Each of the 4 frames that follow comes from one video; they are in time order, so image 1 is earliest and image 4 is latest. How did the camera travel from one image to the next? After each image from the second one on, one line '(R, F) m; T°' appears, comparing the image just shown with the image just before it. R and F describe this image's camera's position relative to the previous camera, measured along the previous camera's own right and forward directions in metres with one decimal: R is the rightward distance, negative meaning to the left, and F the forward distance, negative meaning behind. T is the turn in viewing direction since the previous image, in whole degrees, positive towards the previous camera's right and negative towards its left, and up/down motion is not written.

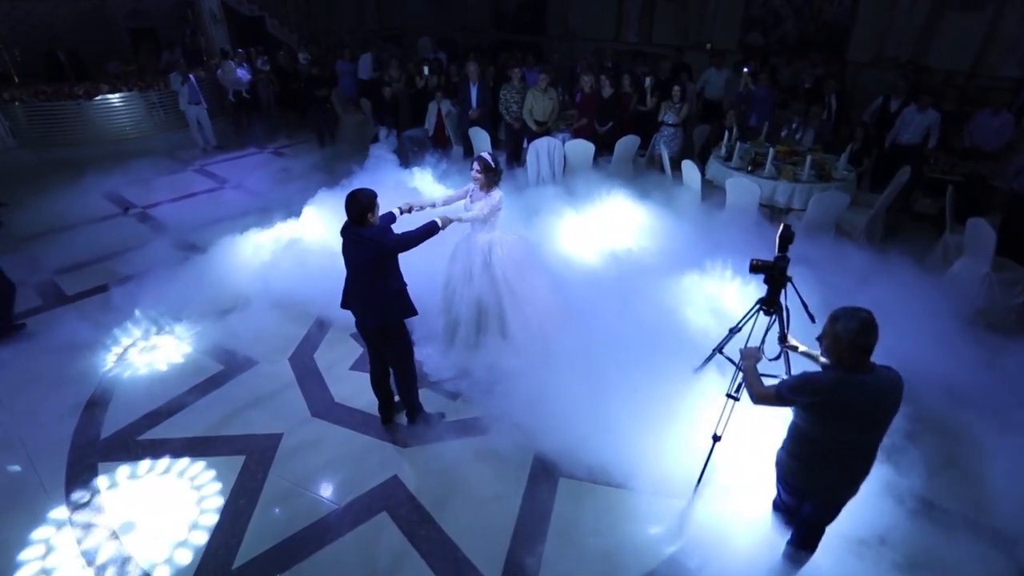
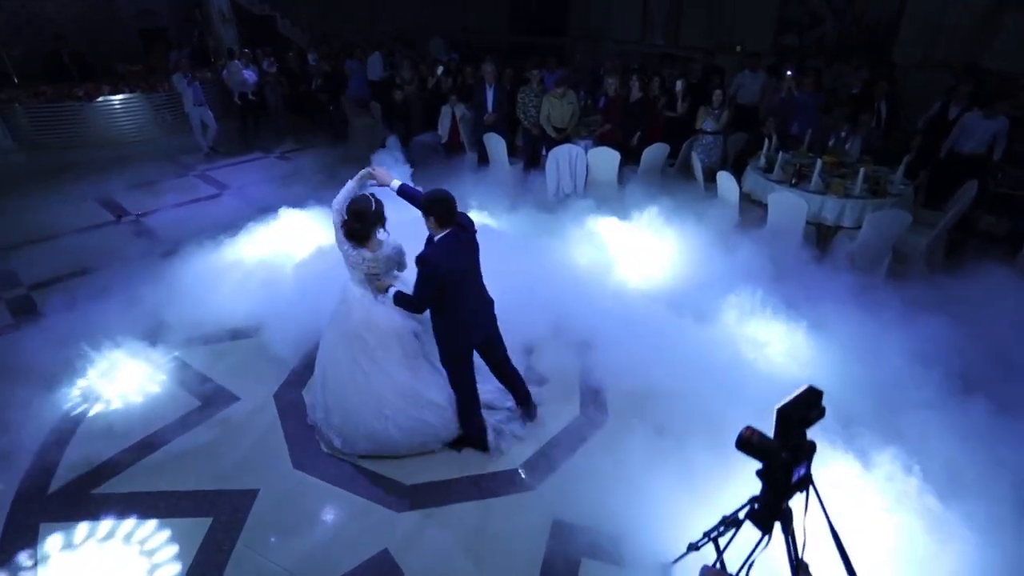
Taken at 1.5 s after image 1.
(0.0, +0.5) m; -2°
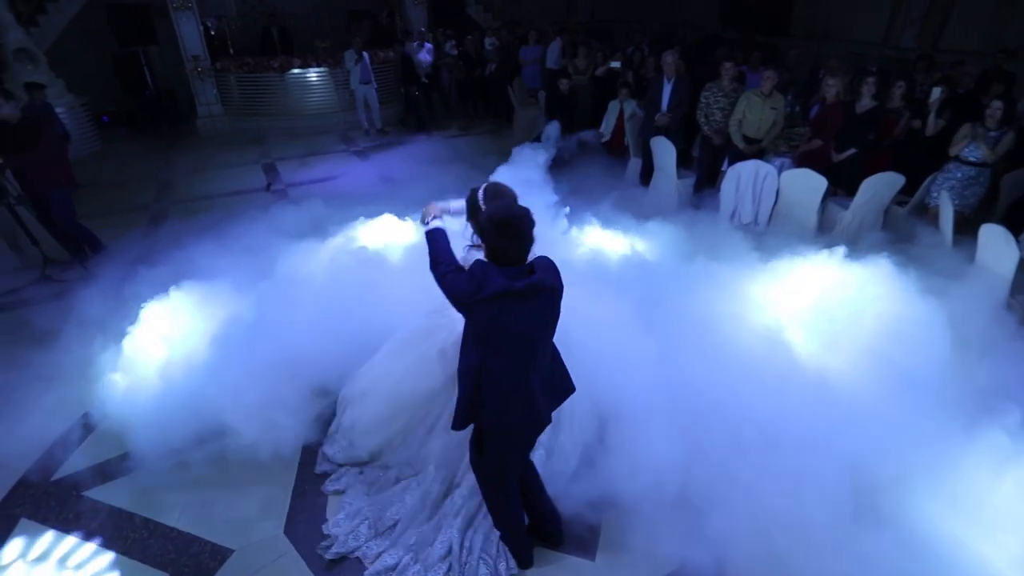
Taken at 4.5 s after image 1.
(+0.3, +1.1) m; -17°
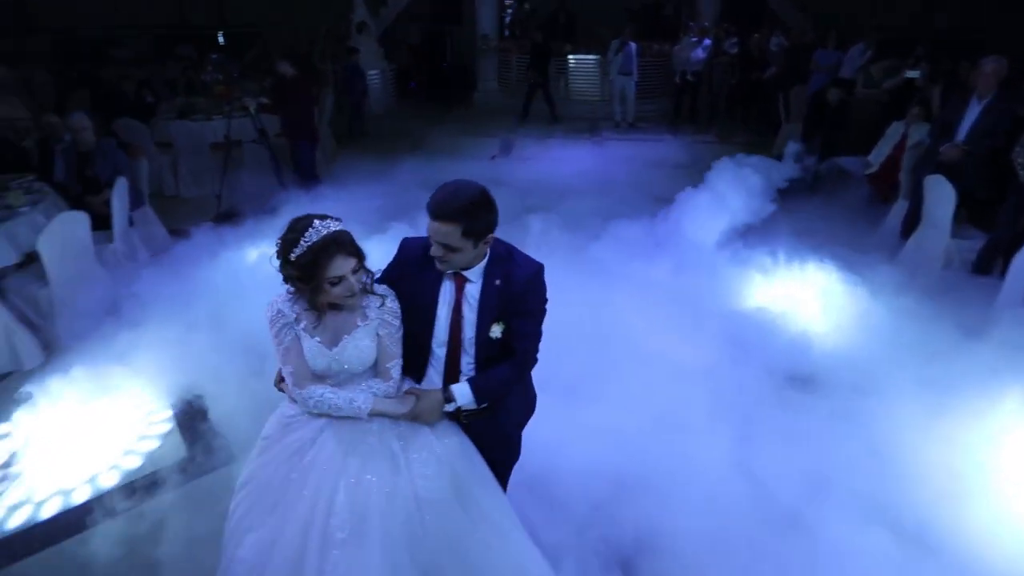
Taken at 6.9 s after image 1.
(+0.9, +0.6) m; -27°
